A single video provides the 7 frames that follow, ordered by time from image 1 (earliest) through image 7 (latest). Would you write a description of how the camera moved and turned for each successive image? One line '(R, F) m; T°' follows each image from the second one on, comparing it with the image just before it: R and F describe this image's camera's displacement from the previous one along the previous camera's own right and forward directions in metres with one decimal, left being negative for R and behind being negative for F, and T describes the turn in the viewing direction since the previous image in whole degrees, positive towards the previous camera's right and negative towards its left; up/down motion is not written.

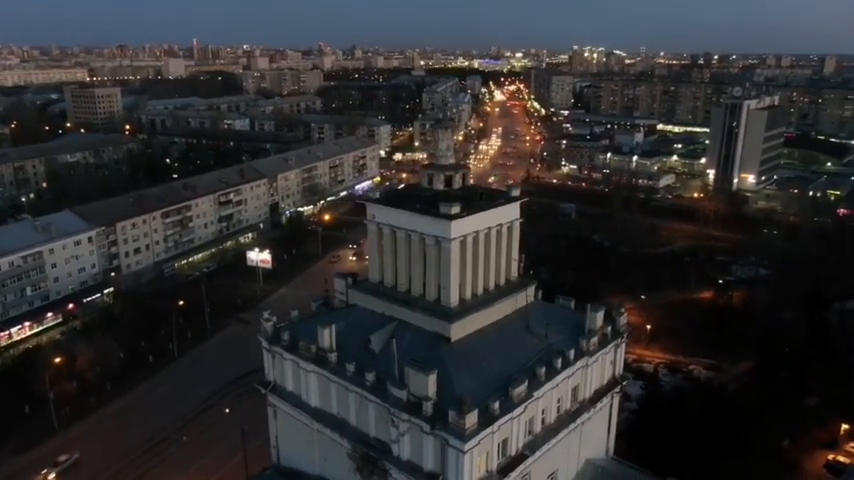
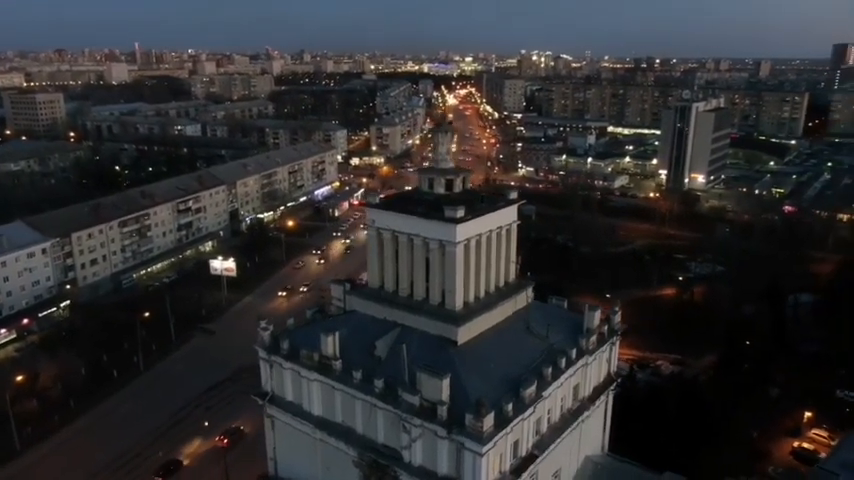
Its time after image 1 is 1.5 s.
(-0.7, 0.0) m; +4°
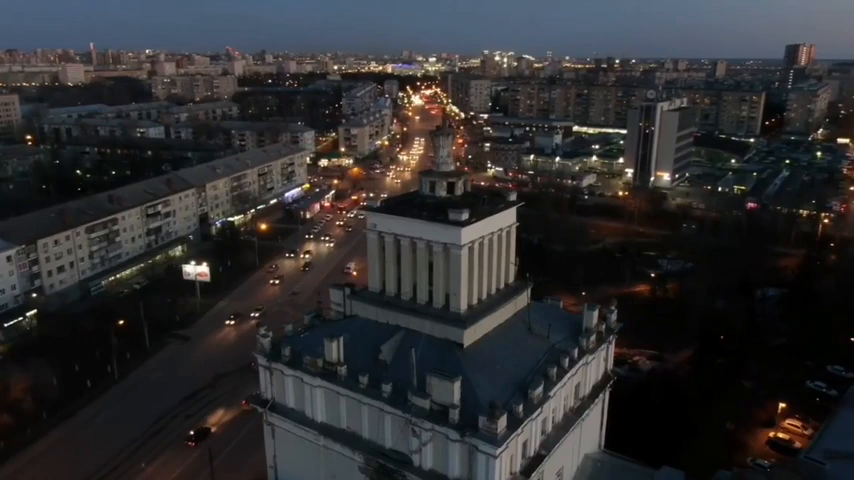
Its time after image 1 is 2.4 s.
(-0.5, 0.0) m; +3°
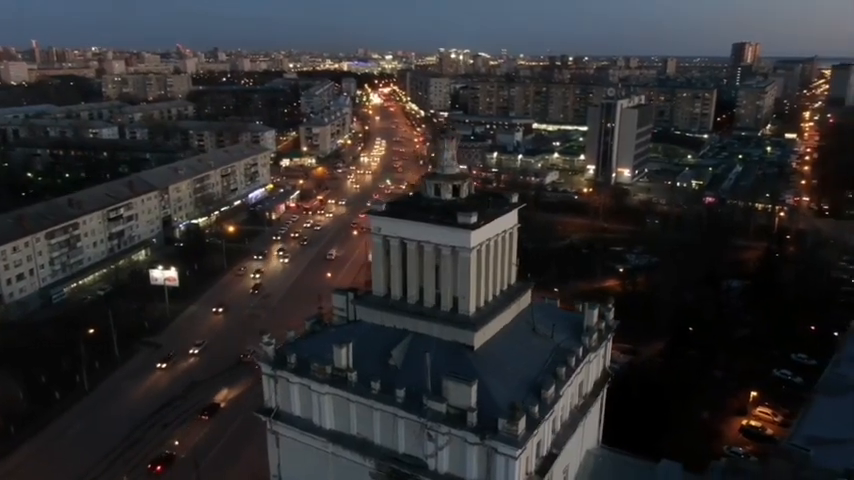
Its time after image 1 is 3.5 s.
(-0.7, 0.0) m; +4°
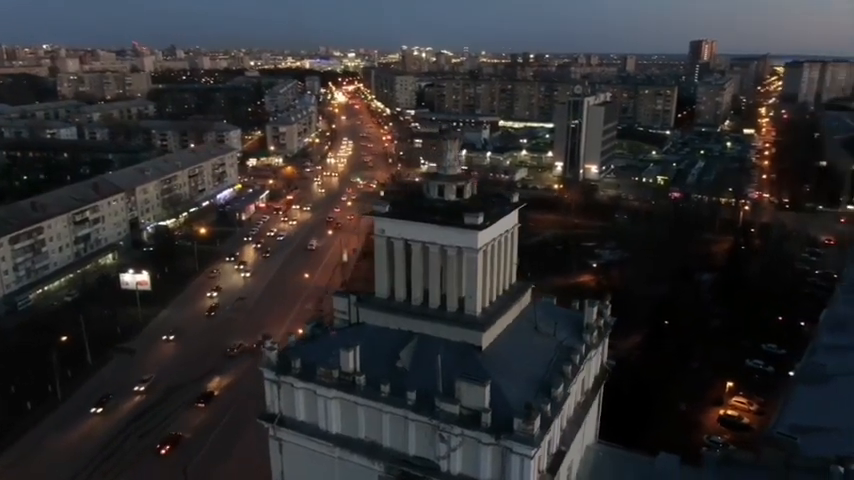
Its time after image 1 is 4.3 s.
(-0.6, 0.0) m; +3°
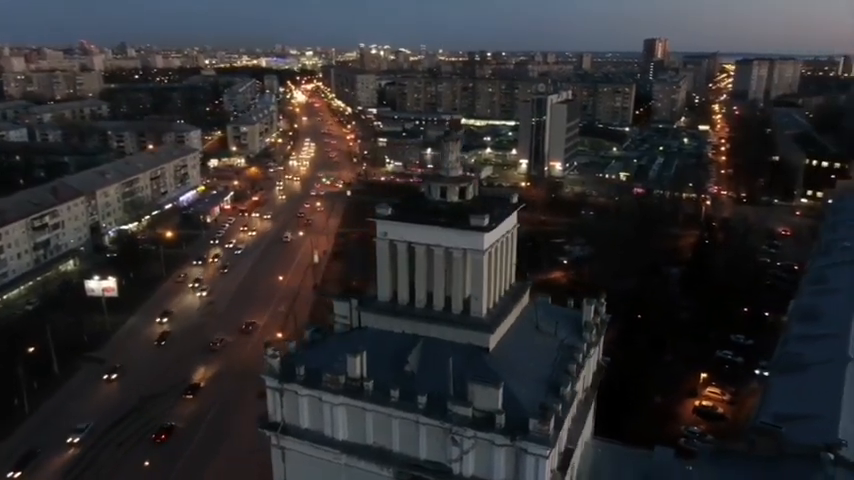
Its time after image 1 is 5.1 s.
(-0.6, +0.1) m; +4°
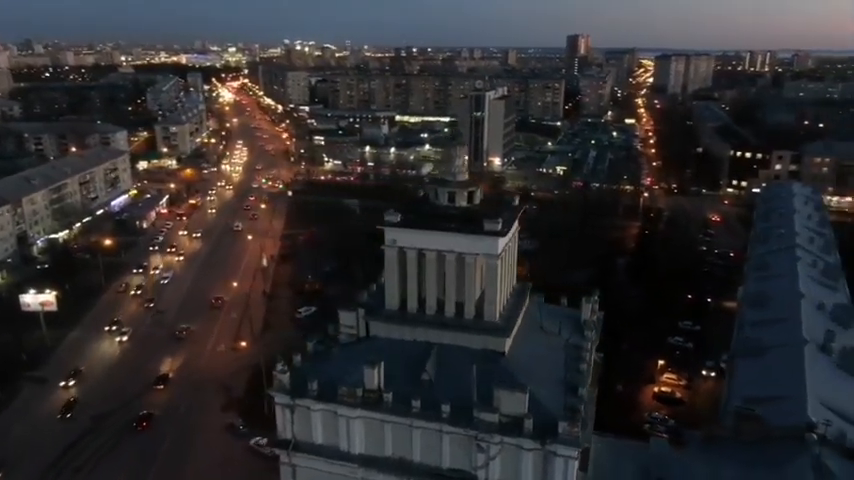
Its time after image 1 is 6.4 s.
(-1.1, +0.2) m; +6°
